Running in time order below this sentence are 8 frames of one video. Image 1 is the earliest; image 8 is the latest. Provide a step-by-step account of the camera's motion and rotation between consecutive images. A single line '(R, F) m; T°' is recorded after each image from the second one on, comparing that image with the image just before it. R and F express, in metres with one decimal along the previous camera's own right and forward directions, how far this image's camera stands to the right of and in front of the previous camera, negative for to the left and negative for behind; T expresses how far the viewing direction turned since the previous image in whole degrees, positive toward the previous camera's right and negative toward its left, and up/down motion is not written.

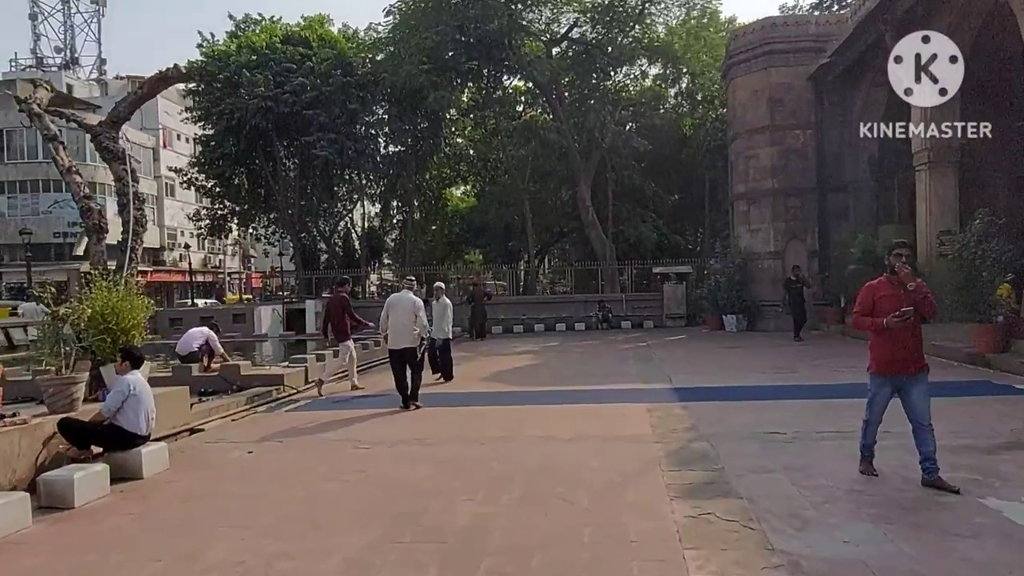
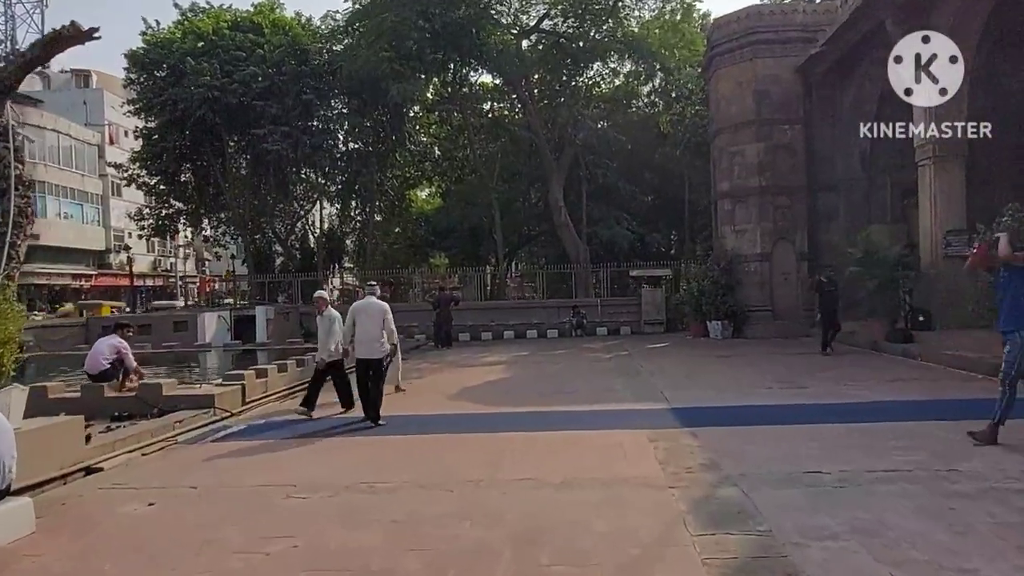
(-0.1, +1.6) m; +3°
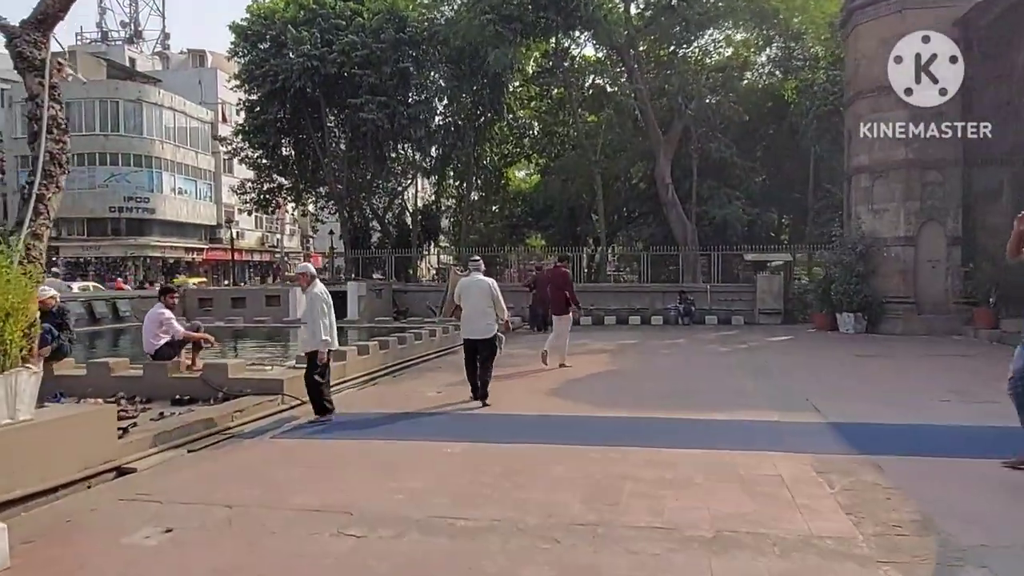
(-0.3, +1.6) m; -8°
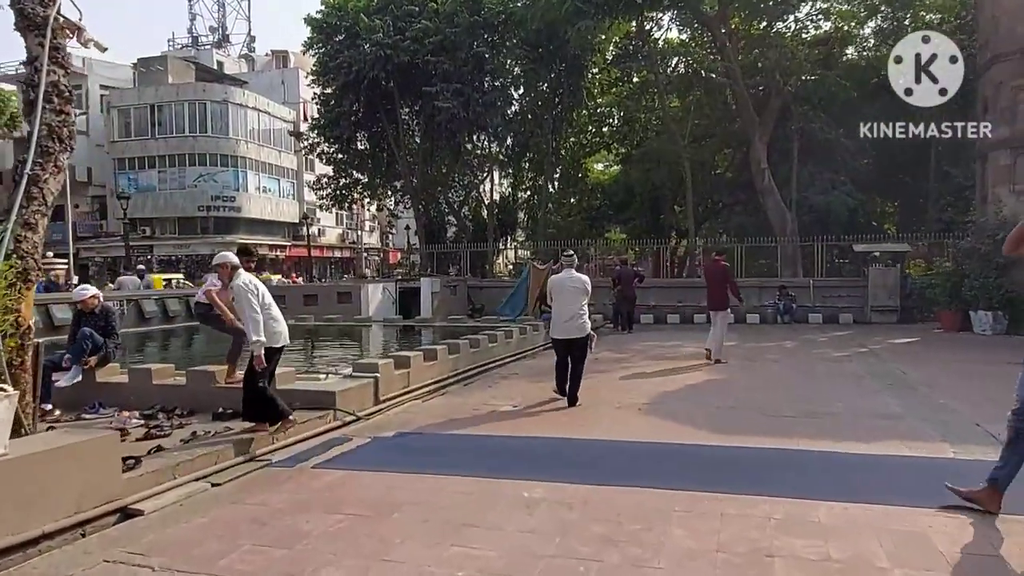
(-0.1, +1.4) m; -7°
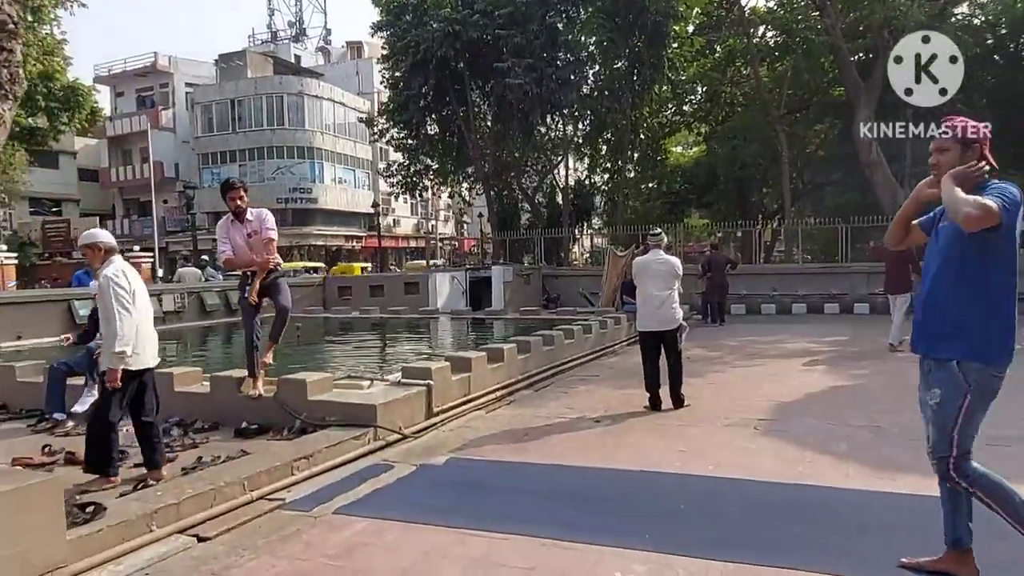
(0.0, +1.5) m; -6°
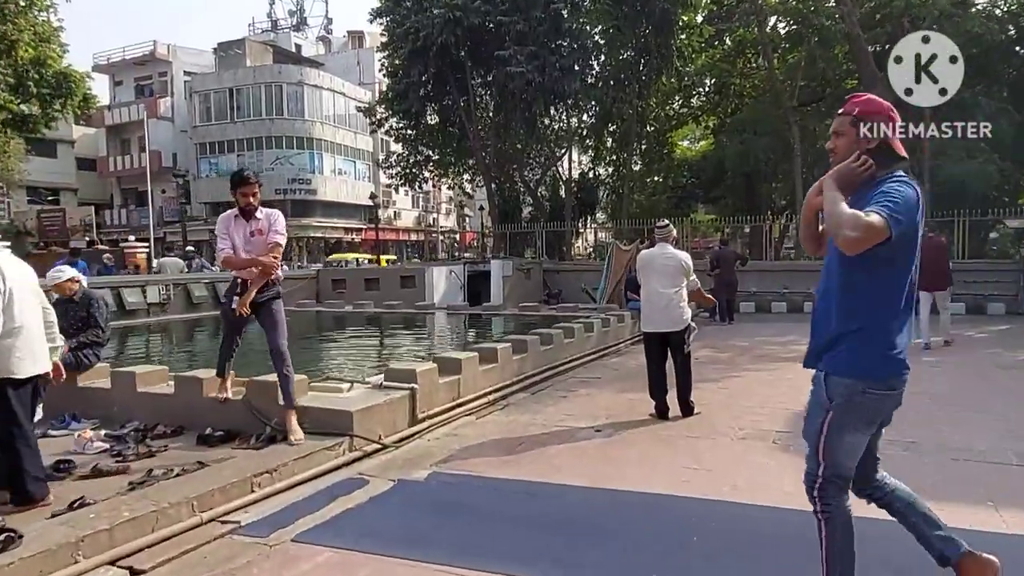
(+0.1, +0.6) m; 0°
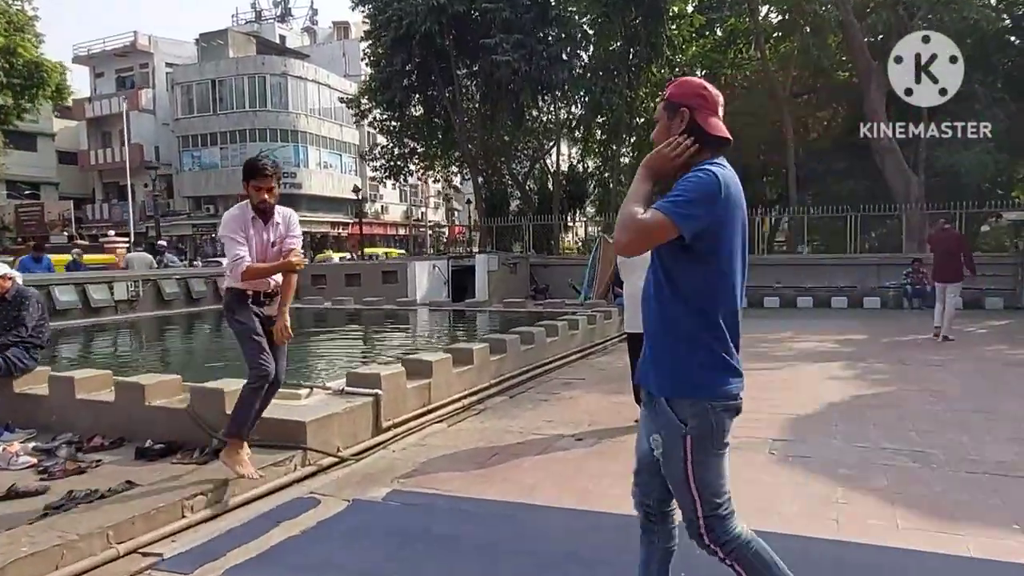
(+0.1, +0.5) m; +1°
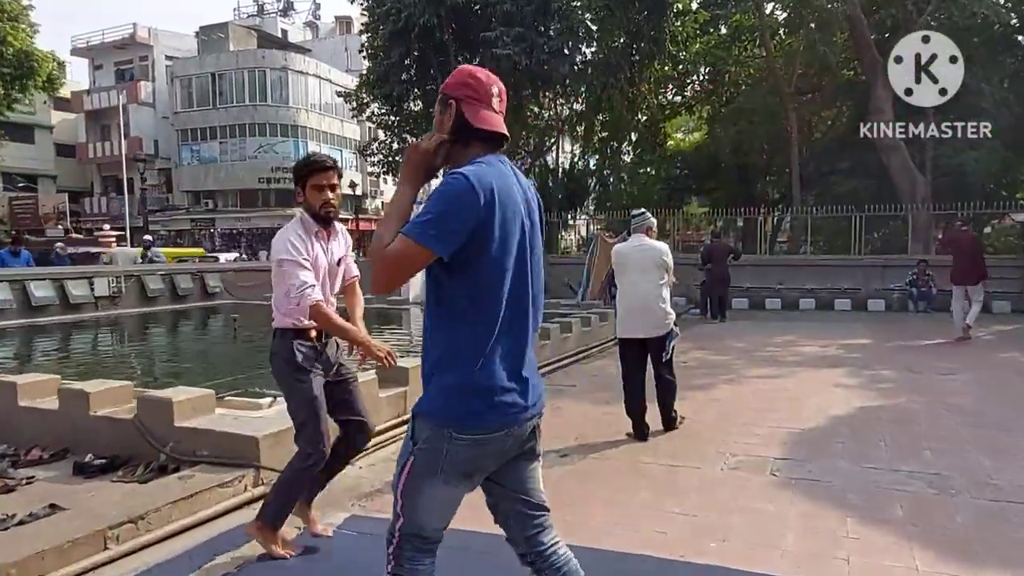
(+0.2, +0.5) m; 0°
